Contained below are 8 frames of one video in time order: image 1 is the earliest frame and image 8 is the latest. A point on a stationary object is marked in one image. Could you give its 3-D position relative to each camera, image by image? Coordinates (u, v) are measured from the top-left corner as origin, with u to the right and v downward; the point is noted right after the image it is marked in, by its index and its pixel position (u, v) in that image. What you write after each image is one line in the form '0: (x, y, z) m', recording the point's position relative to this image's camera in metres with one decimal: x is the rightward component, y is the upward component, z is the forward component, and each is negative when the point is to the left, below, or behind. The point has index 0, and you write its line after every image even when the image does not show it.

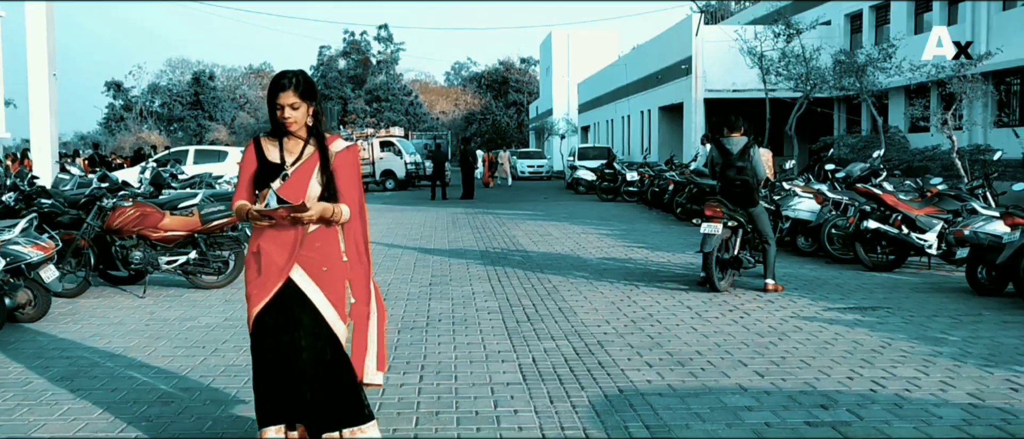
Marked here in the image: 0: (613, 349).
0: (+0.7, -0.9, +6.4) m
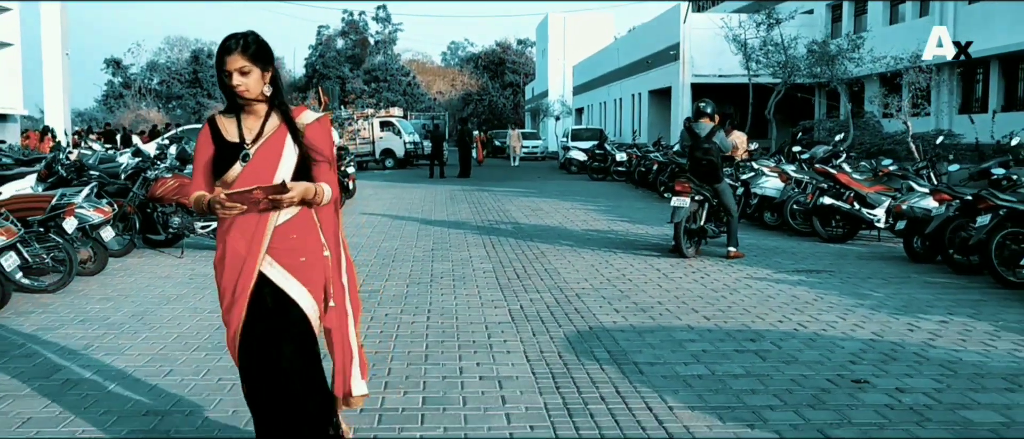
0: (+0.6, -0.6, +7.6) m
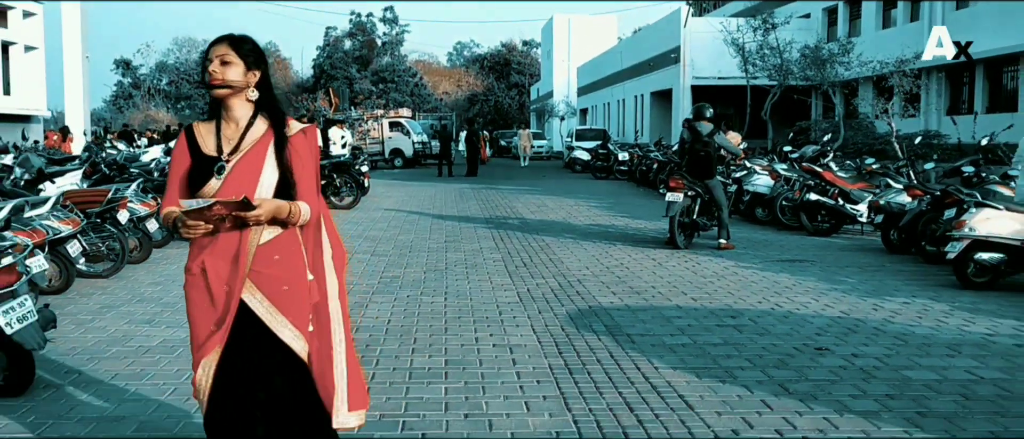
0: (+0.7, -0.6, +8.5) m
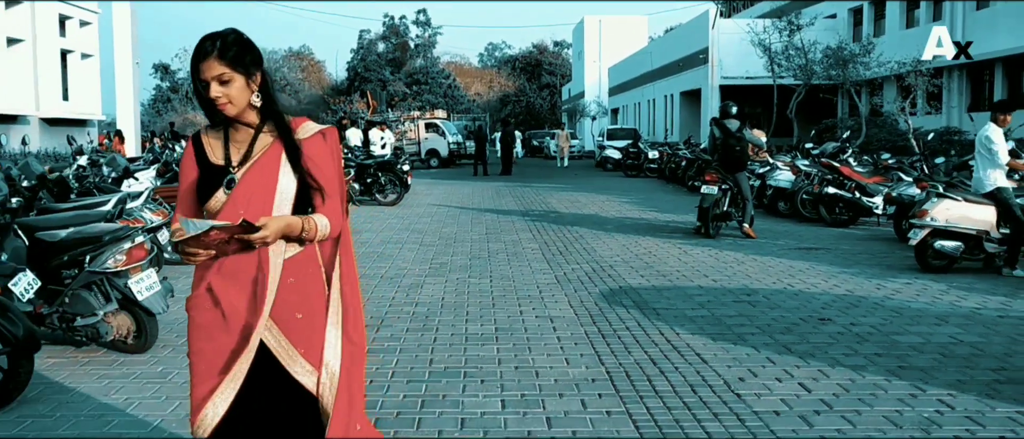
0: (+1.0, -0.5, +9.3) m
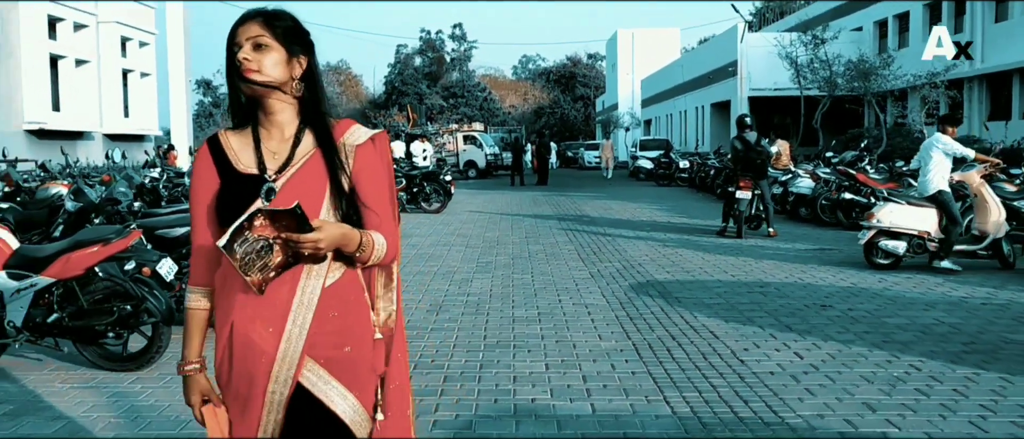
0: (+1.5, -0.5, +10.4) m
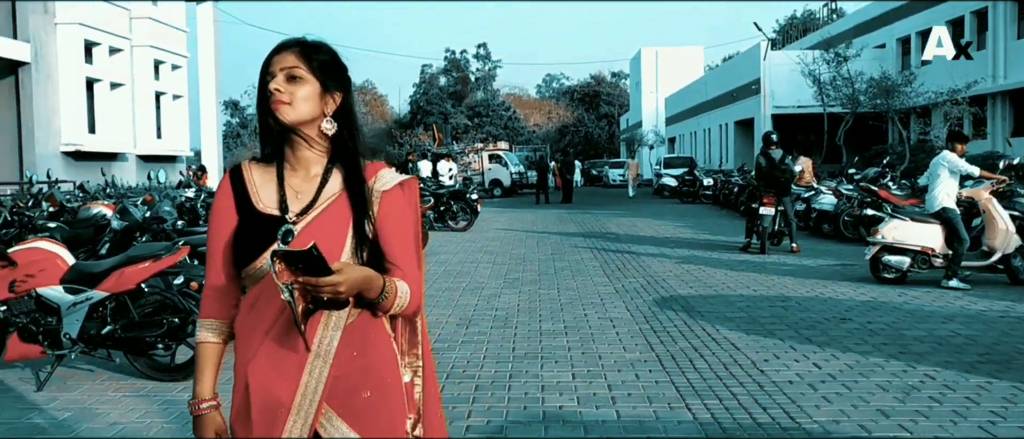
0: (+1.8, -0.7, +10.6) m
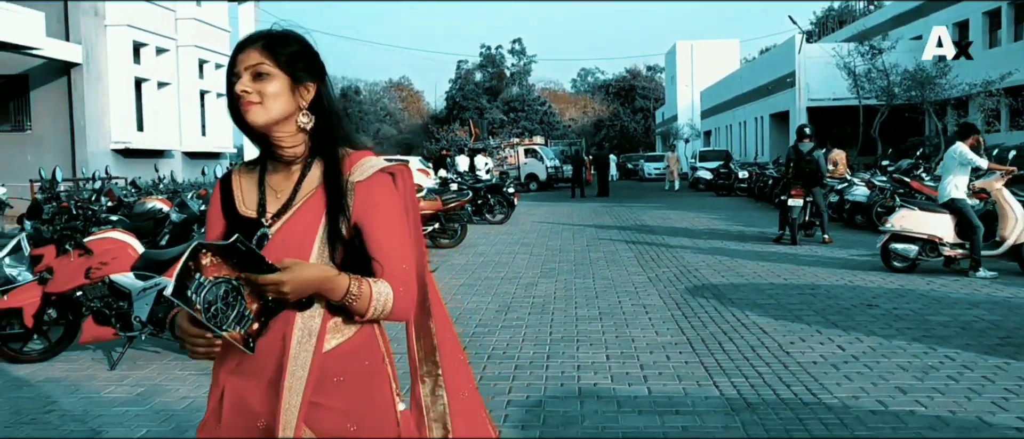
0: (+2.2, -0.6, +10.9) m
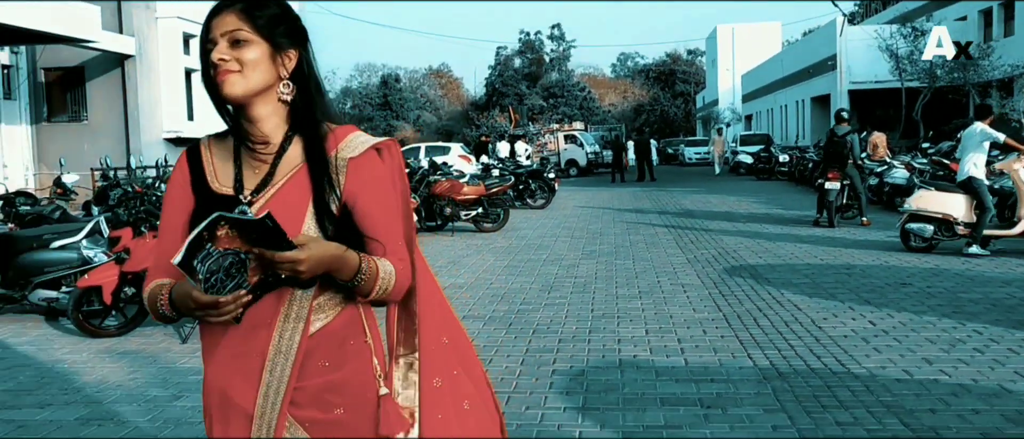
0: (+2.7, -0.4, +11.1) m
